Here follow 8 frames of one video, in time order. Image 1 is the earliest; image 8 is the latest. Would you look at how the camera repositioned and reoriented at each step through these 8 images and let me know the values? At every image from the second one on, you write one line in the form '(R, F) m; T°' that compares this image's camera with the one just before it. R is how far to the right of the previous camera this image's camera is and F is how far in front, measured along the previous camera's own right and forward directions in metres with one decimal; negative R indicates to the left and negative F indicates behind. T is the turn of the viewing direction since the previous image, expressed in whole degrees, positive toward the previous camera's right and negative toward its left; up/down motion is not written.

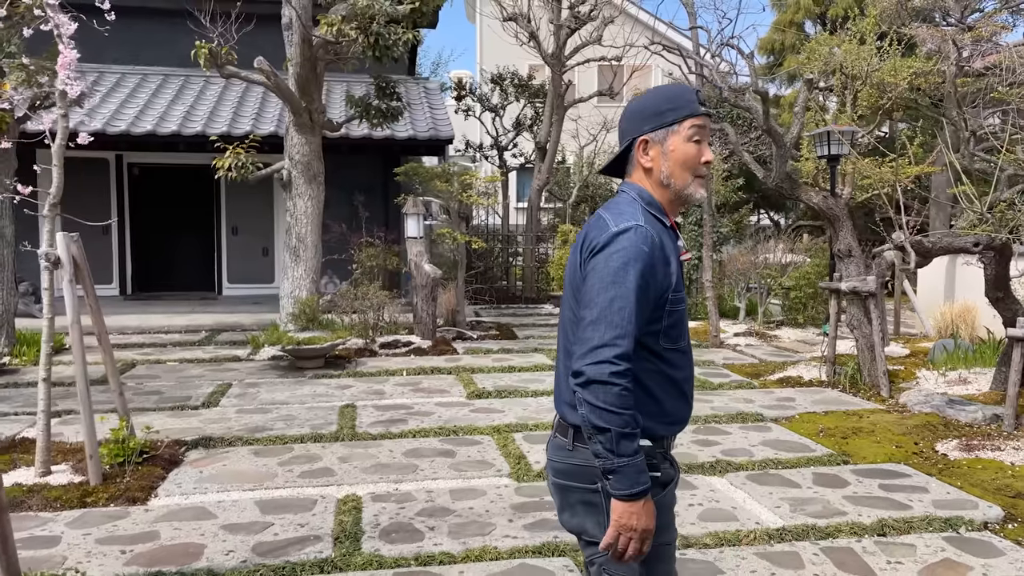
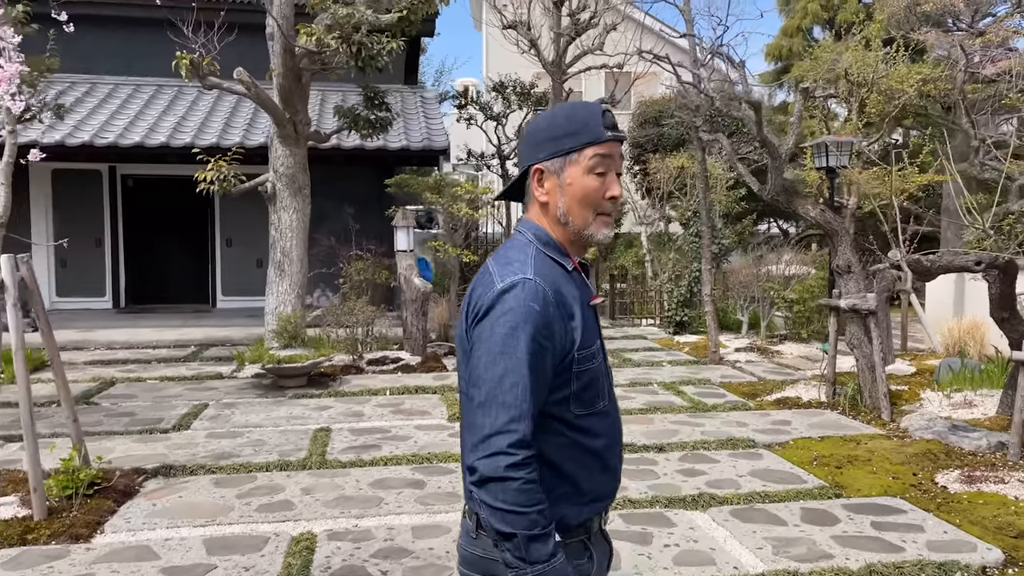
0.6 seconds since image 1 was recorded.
(+0.2, +0.2) m; -1°
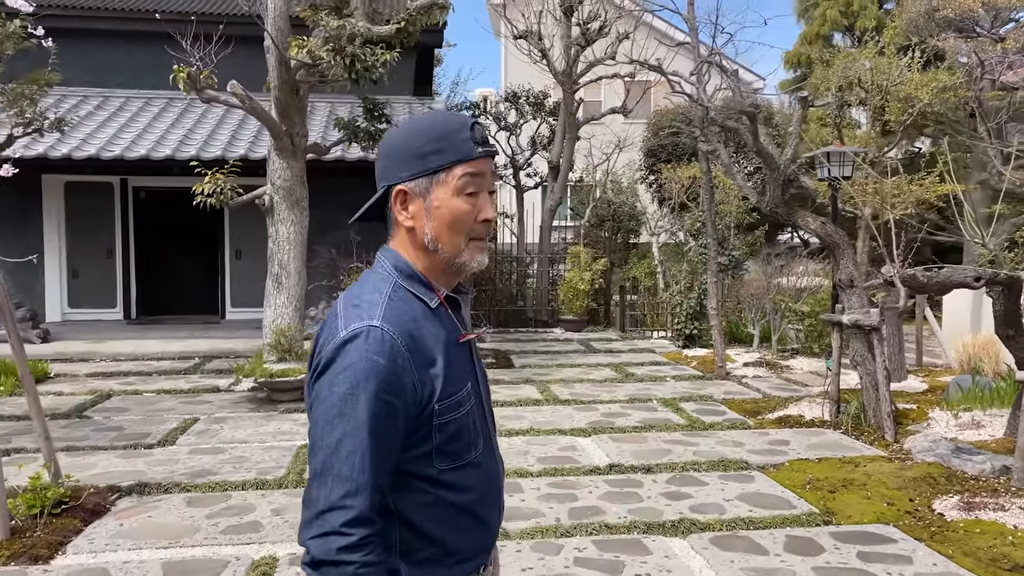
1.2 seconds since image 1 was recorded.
(+0.3, +0.1) m; -2°
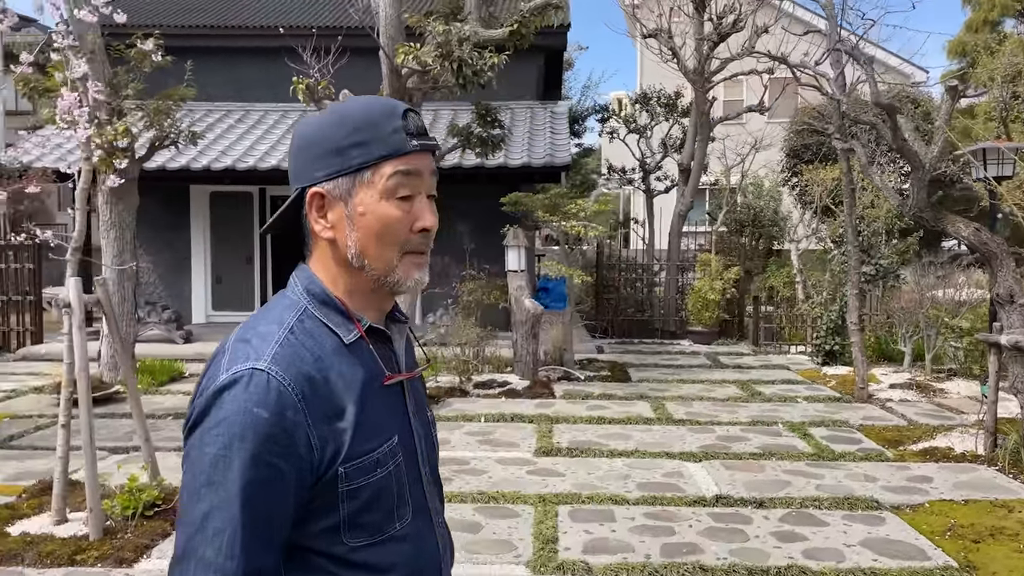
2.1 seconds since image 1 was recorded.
(+0.3, +0.3) m; -10°
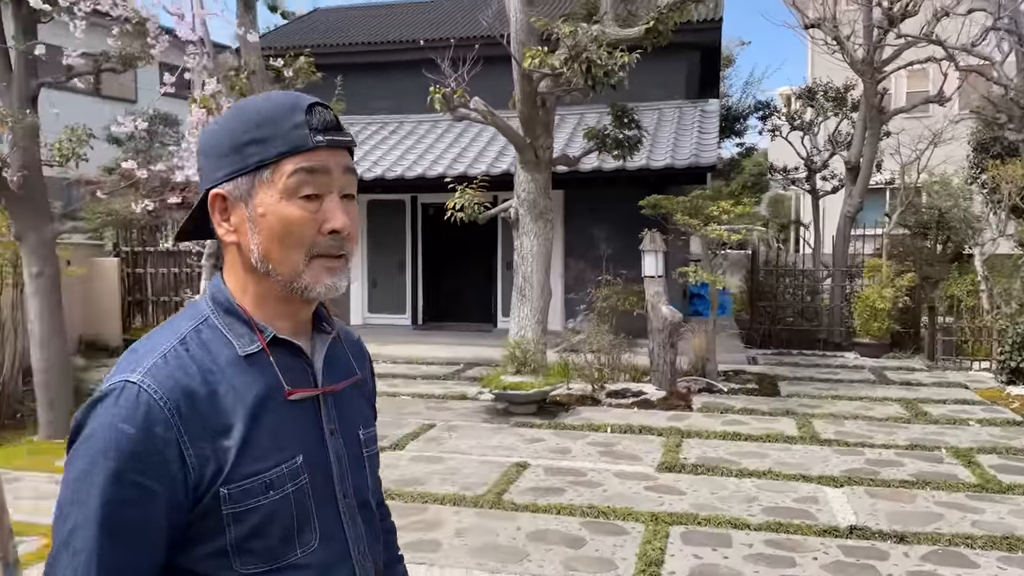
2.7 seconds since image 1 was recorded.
(+0.3, +0.2) m; -12°
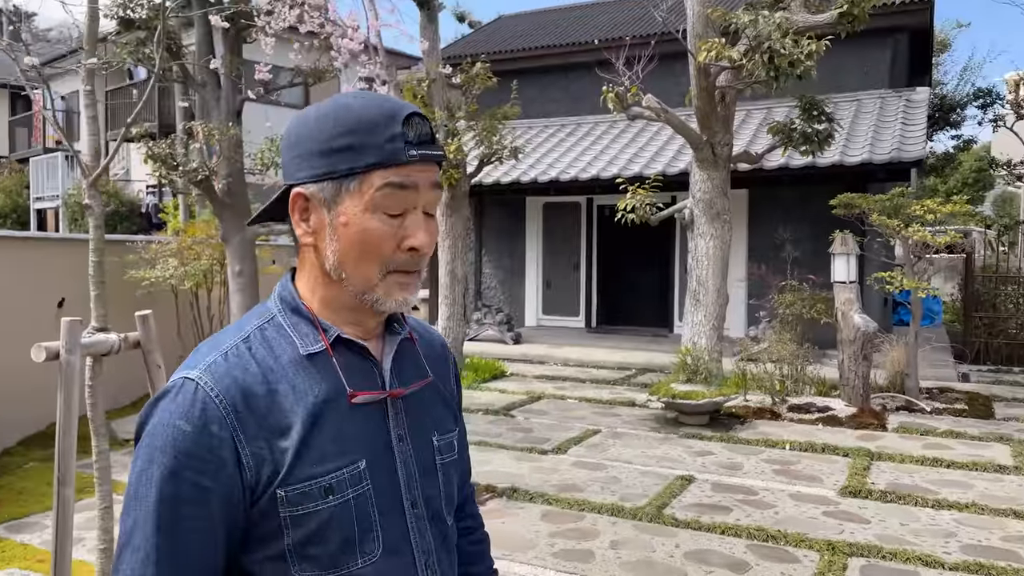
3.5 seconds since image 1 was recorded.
(+0.1, +0.1) m; -13°
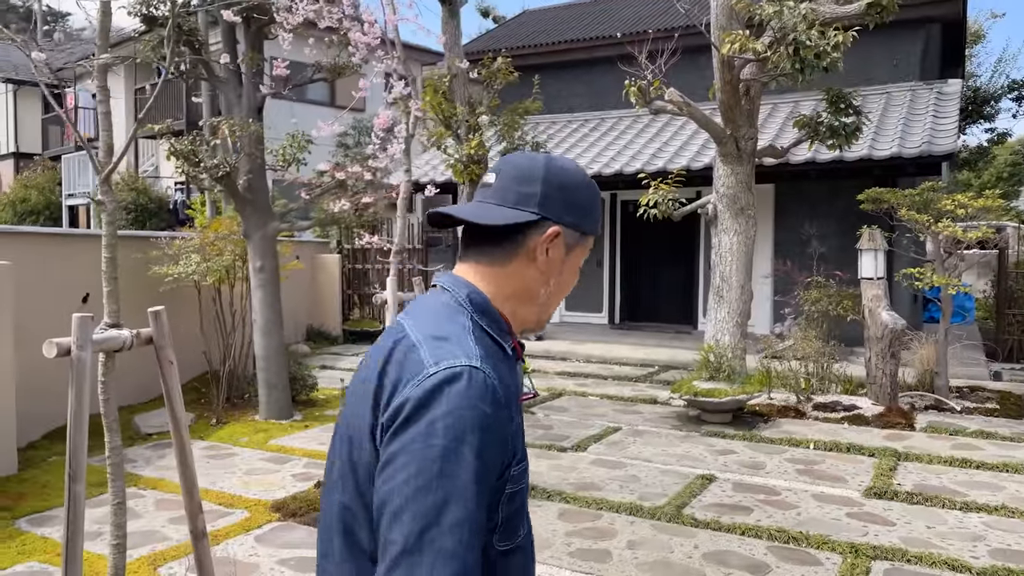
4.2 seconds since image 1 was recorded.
(0.0, 0.0) m; -2°
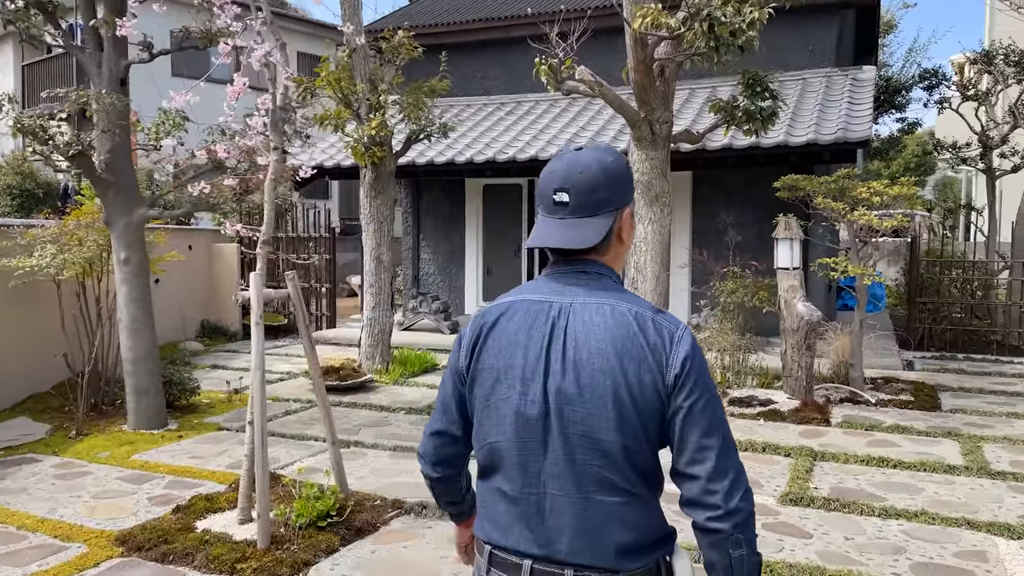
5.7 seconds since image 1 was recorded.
(+0.2, +0.4) m; +5°
